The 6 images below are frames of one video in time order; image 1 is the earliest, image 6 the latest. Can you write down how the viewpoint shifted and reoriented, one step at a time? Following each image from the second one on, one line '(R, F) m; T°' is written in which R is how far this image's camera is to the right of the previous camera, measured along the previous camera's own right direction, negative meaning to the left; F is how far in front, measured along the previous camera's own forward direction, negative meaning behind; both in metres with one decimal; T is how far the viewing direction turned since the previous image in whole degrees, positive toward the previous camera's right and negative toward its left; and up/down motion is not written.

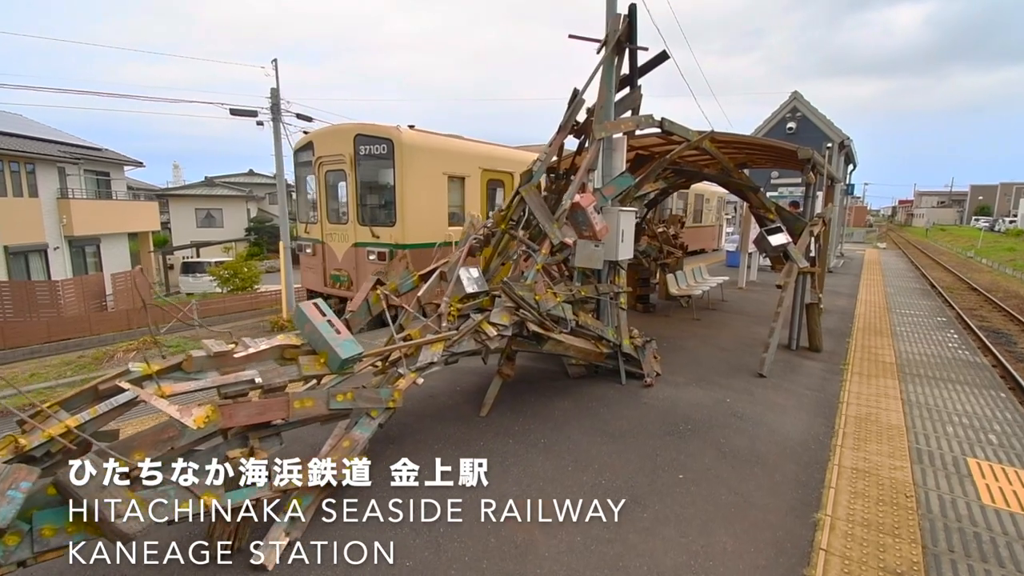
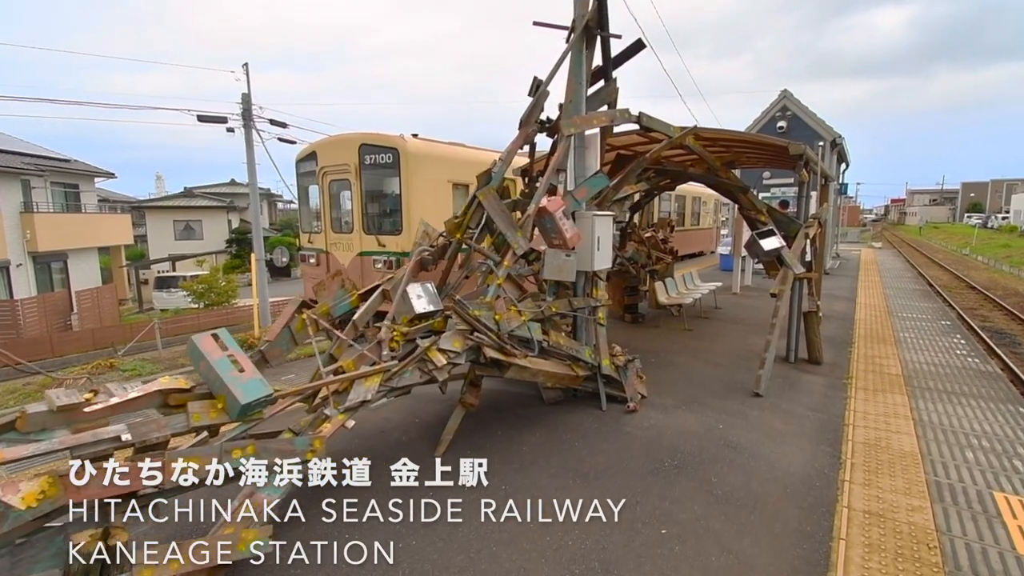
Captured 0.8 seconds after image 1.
(+0.3, +0.5) m; 0°
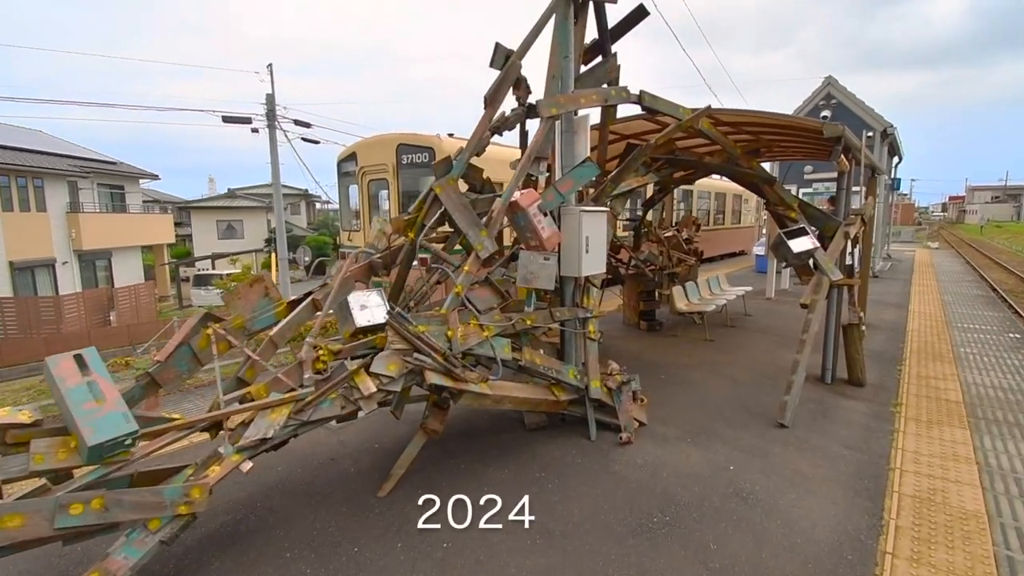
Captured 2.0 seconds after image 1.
(+0.5, +0.6) m; -4°
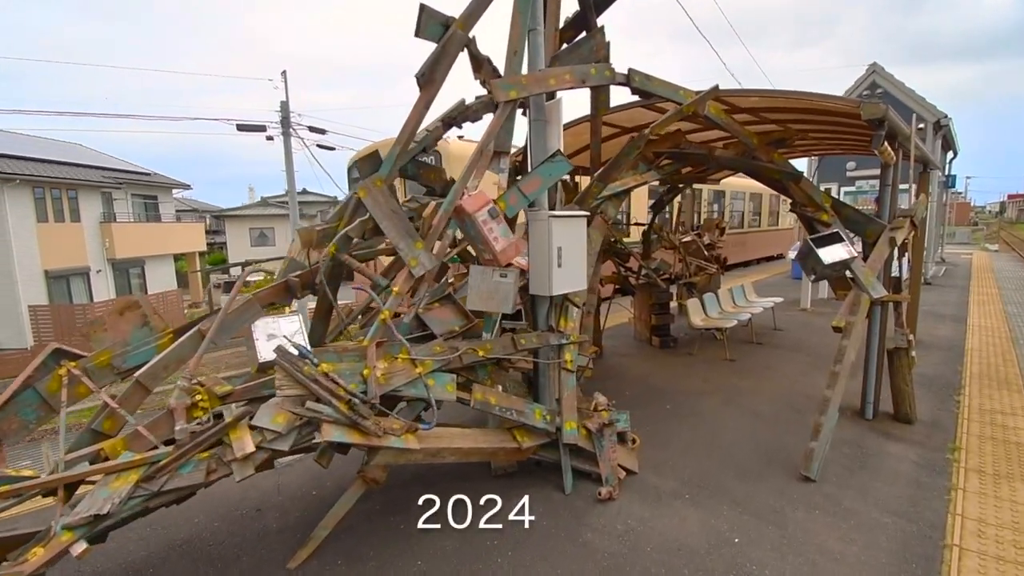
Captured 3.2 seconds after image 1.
(+0.5, +0.6) m; -4°
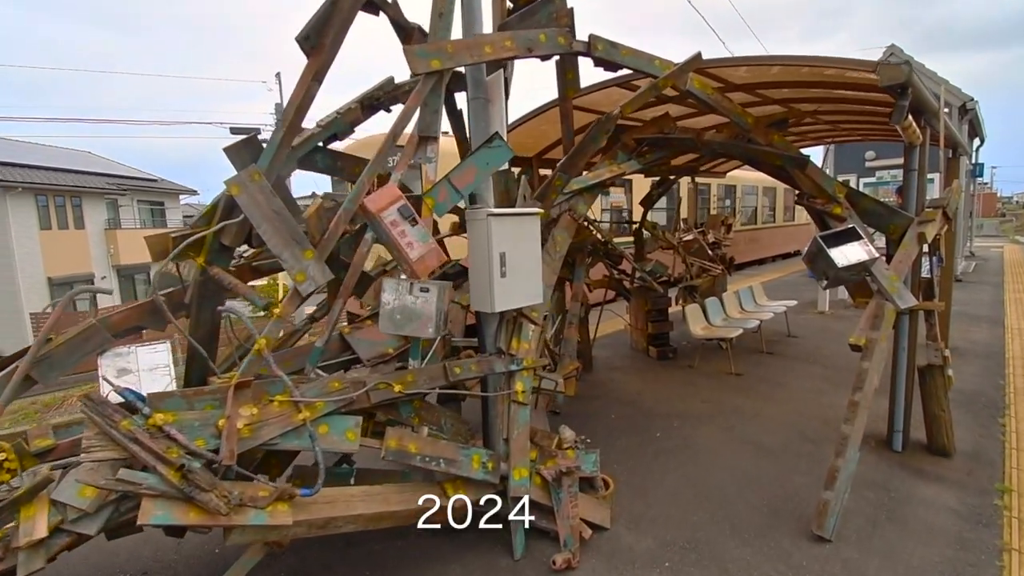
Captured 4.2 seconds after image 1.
(+0.4, +0.6) m; -2°
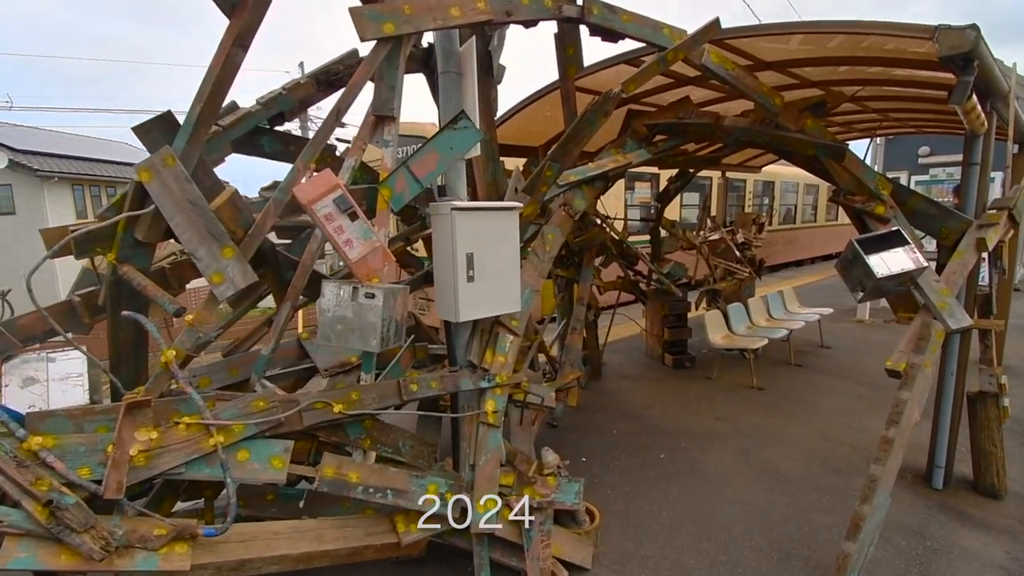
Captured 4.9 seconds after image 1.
(+0.3, +0.4) m; -4°
